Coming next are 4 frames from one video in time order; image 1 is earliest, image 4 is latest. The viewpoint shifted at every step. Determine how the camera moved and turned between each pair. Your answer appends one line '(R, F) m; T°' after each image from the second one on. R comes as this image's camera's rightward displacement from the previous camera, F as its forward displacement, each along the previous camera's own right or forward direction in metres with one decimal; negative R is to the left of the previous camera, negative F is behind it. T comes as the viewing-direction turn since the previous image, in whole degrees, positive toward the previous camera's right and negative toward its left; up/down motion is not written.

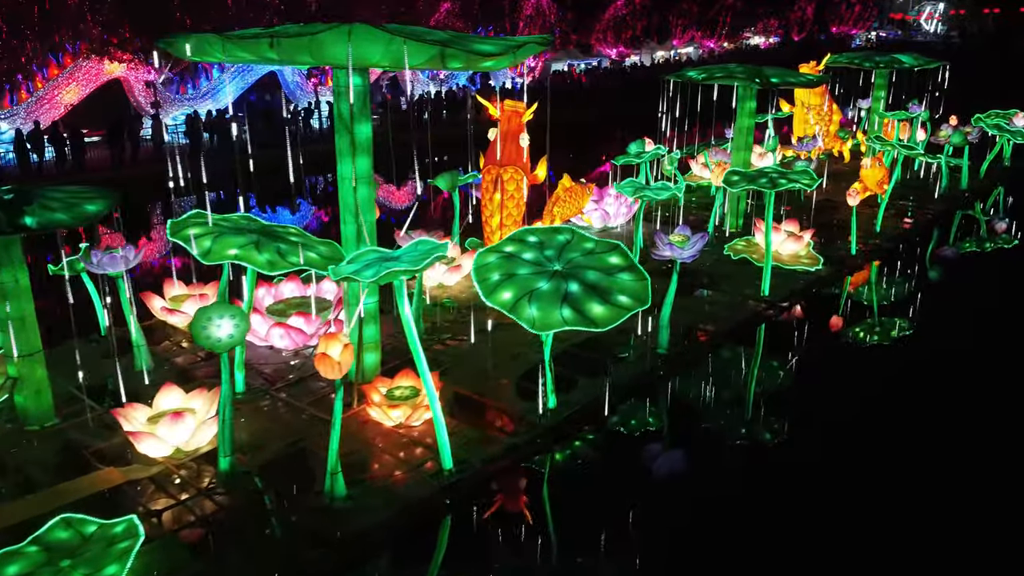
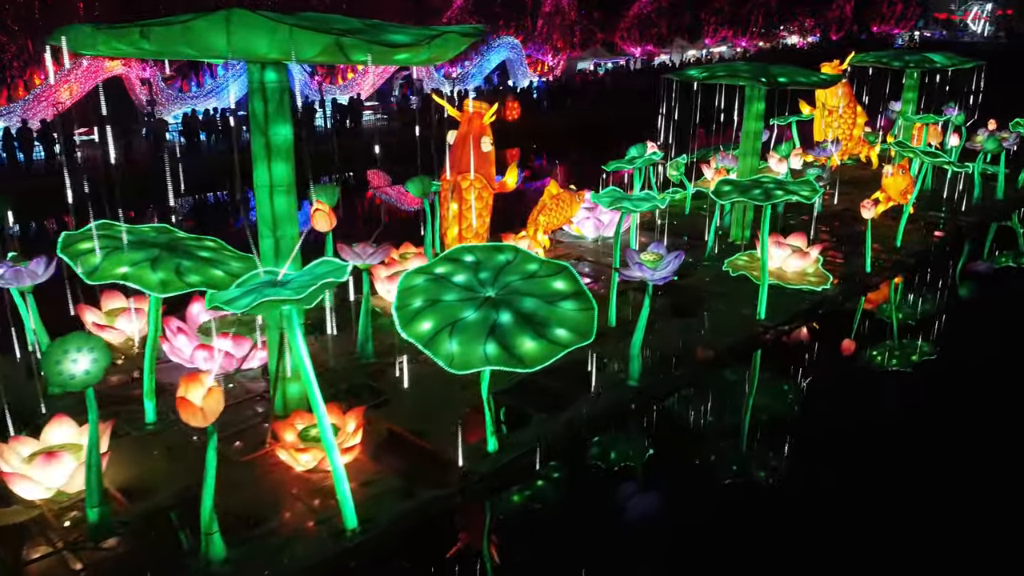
(+0.4, +0.5) m; -3°
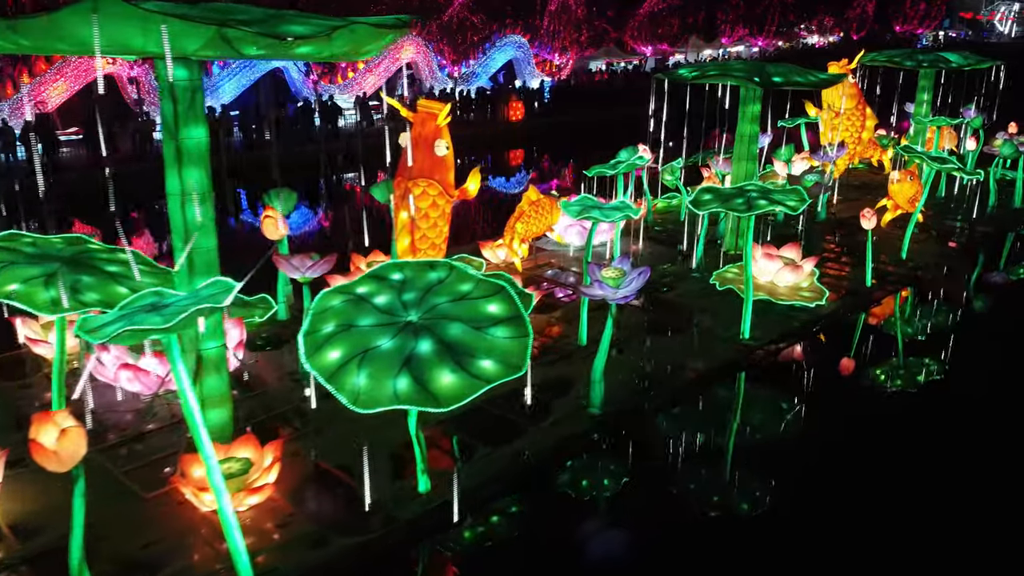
(+0.3, +0.4) m; -1°
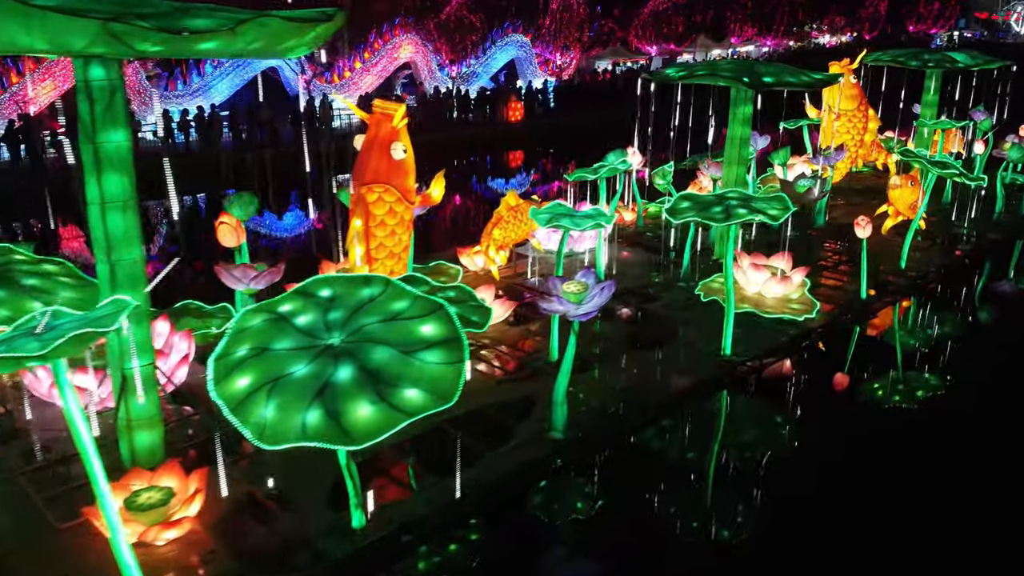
(+0.2, +0.3) m; -1°
